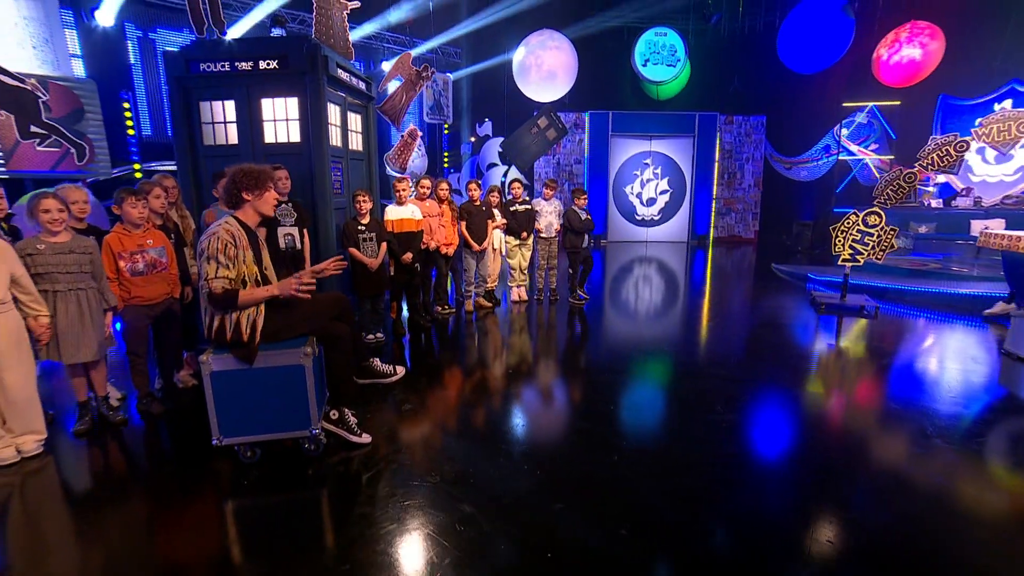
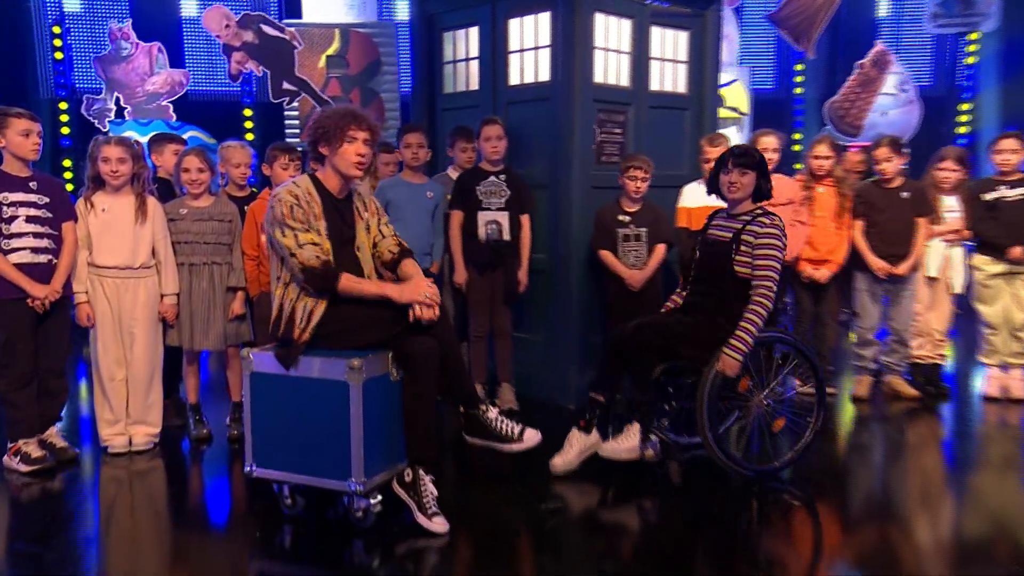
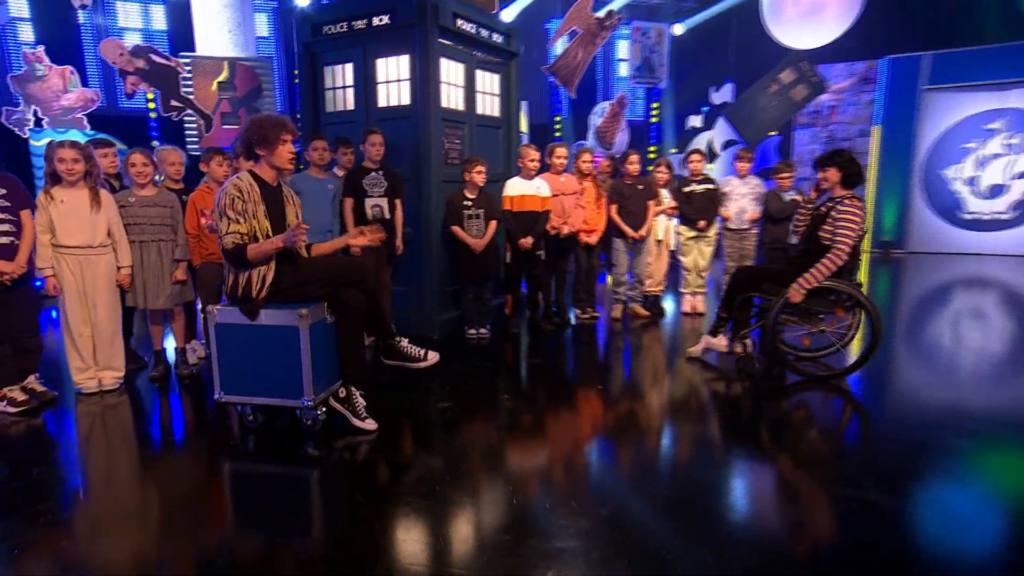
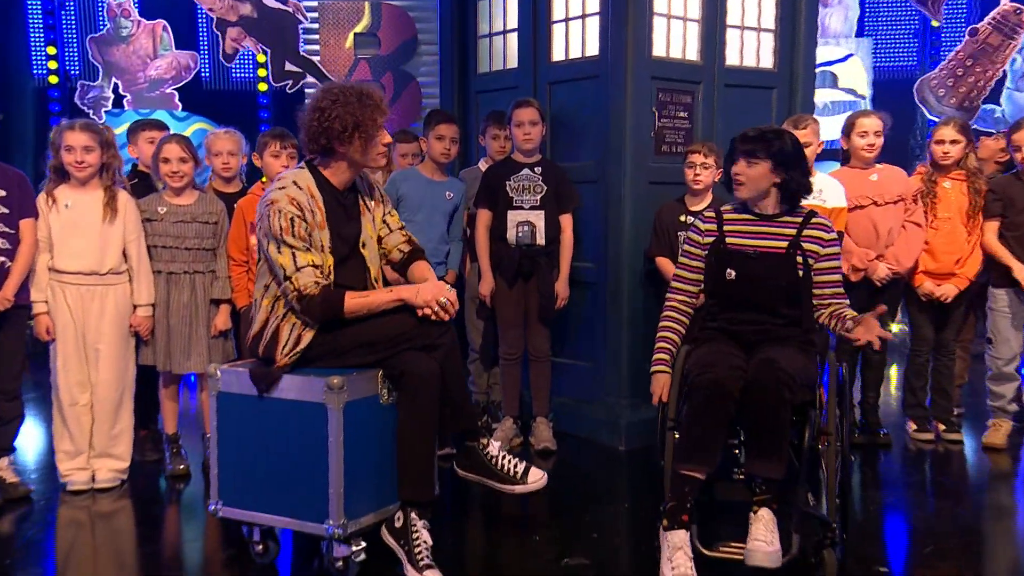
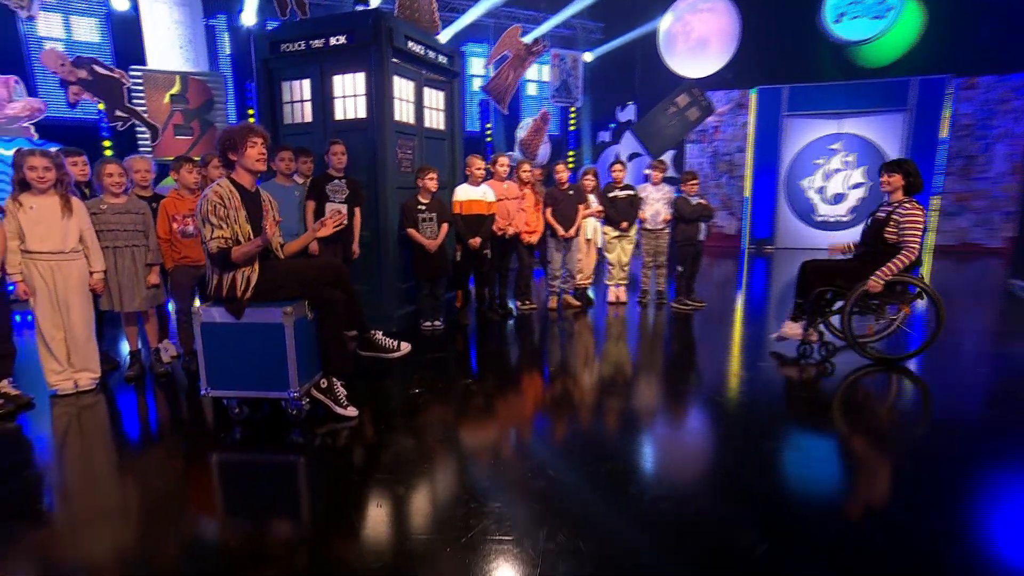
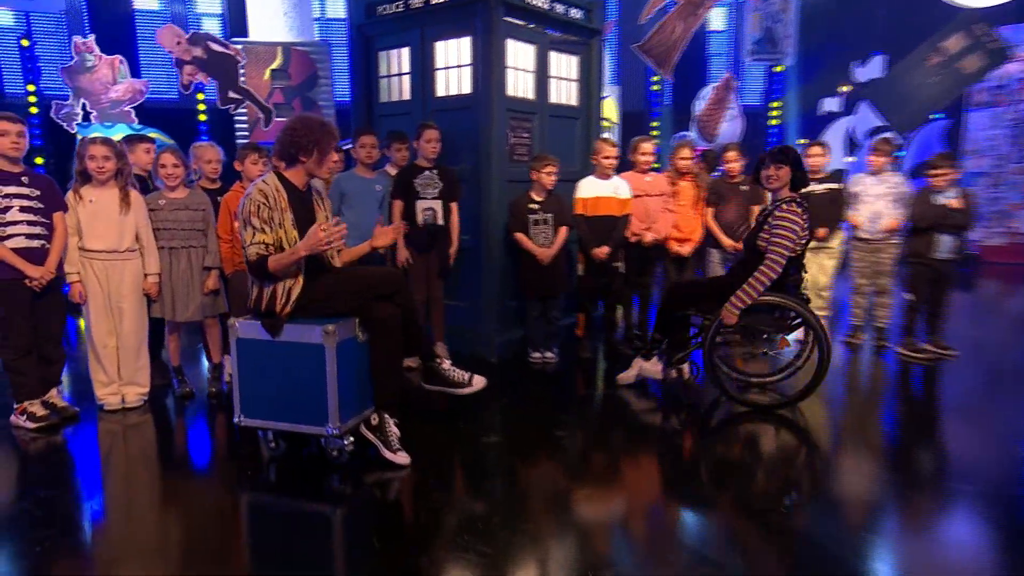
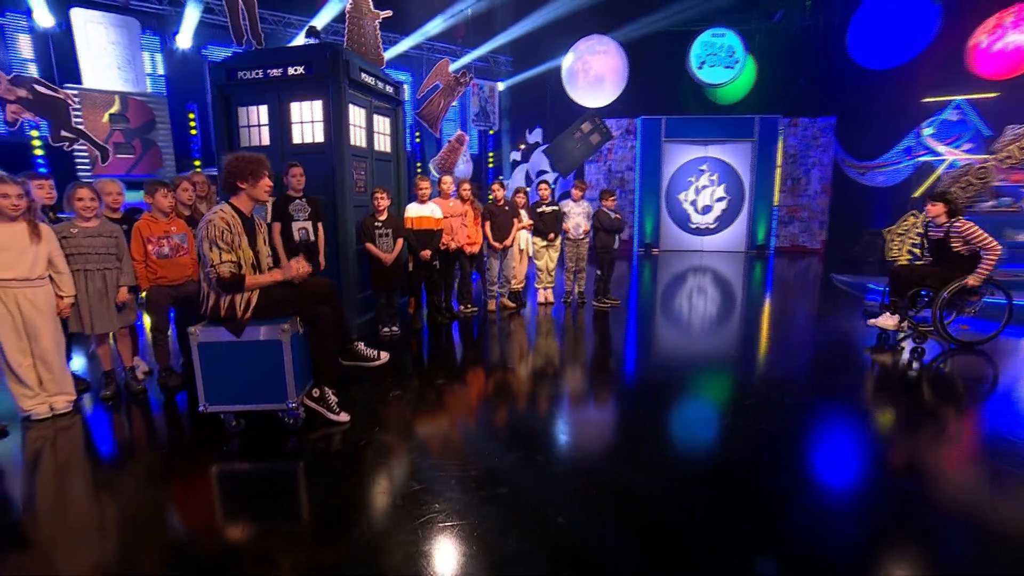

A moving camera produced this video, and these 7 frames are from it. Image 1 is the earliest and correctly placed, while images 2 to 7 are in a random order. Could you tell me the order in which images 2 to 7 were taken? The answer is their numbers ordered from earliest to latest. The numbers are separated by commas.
7, 5, 3, 6, 2, 4
